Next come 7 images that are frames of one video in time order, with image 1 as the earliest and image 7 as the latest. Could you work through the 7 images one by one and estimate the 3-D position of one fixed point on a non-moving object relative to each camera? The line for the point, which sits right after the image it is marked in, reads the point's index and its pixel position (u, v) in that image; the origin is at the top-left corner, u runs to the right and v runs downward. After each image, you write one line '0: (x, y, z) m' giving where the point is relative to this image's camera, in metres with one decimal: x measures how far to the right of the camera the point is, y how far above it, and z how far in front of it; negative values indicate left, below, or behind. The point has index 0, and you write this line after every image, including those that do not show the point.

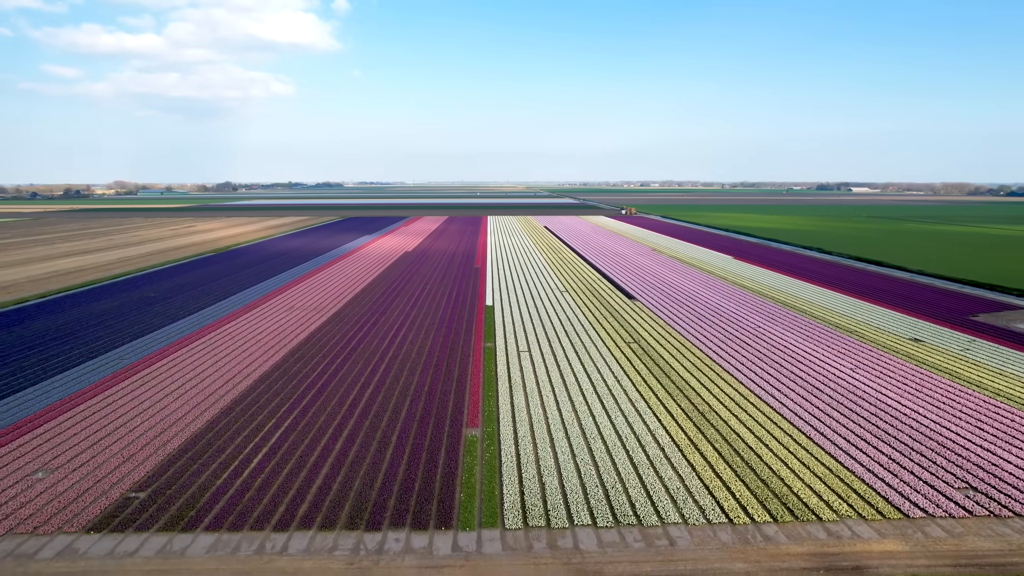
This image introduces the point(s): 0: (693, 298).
0: (+8.2, -0.2, +43.1) m
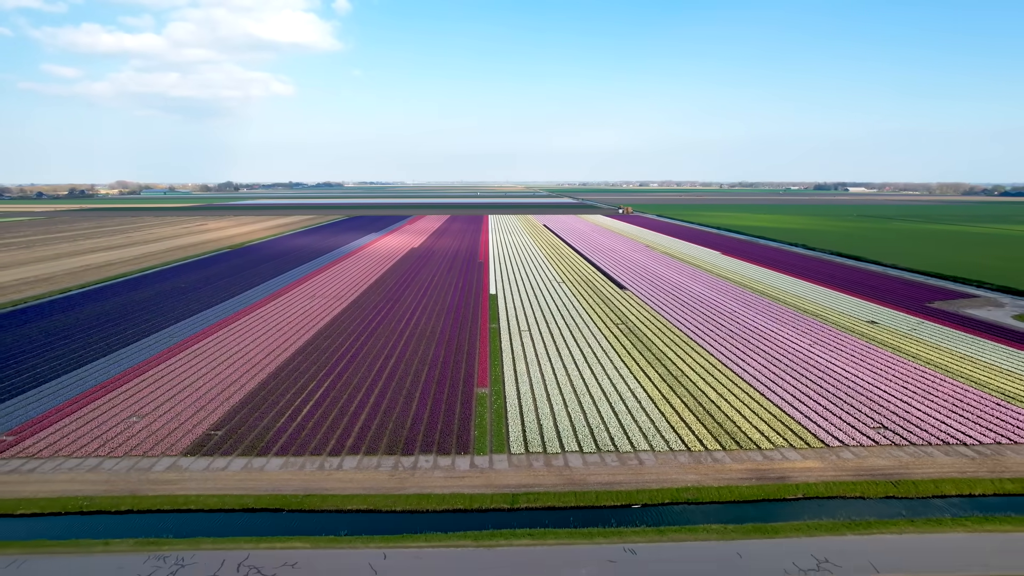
0: (+8.2, 0.0, +44.8) m
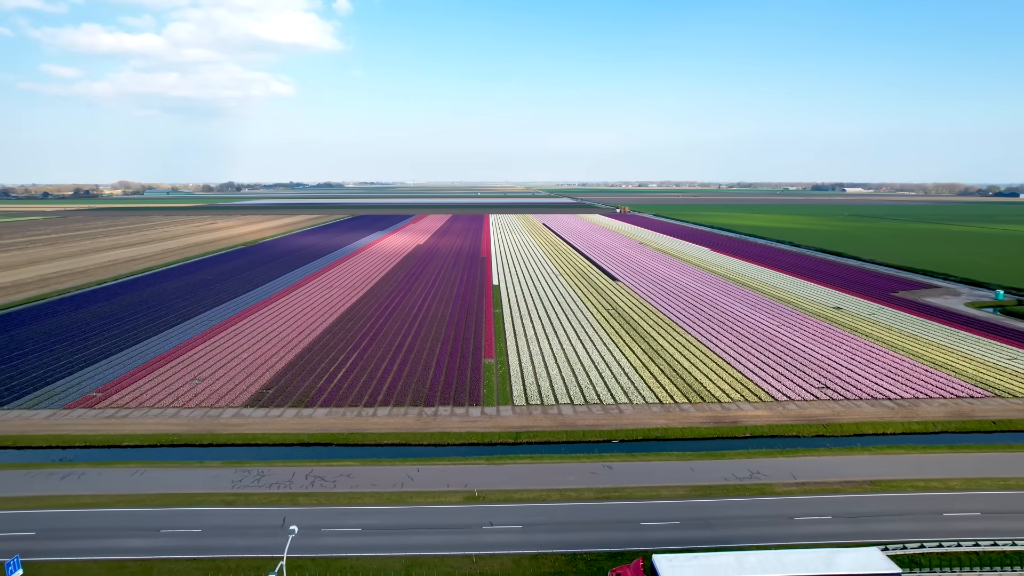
0: (+8.2, +0.2, +46.5) m
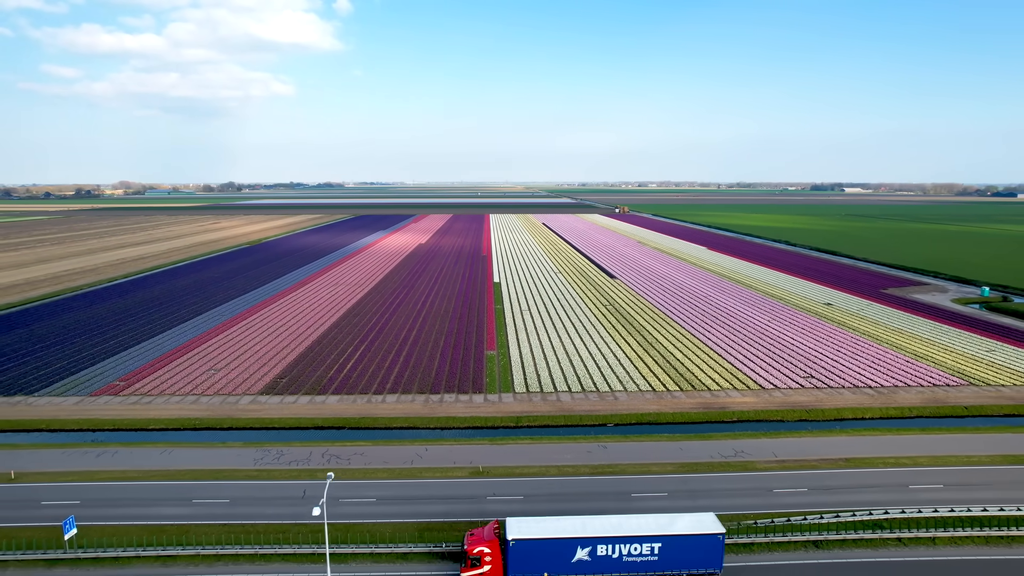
0: (+8.2, +0.2, +47.1) m
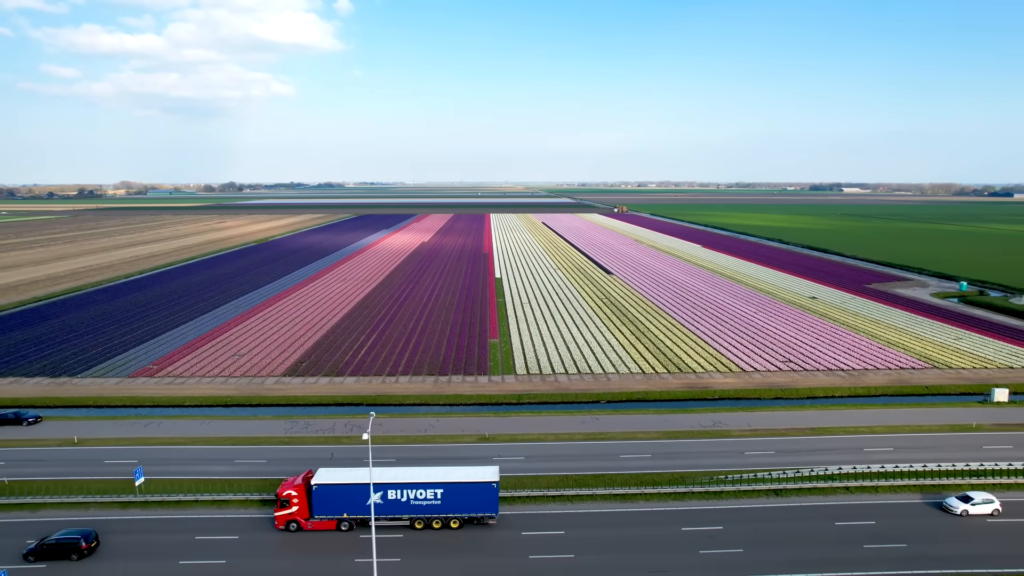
0: (+8.3, +0.3, +48.1) m
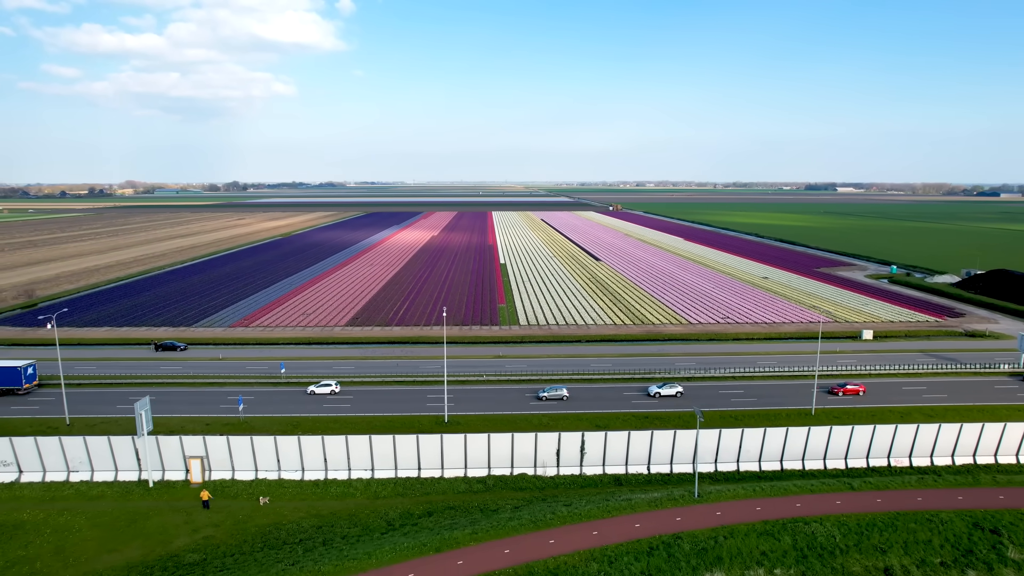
0: (+8.3, +0.8, +51.8) m
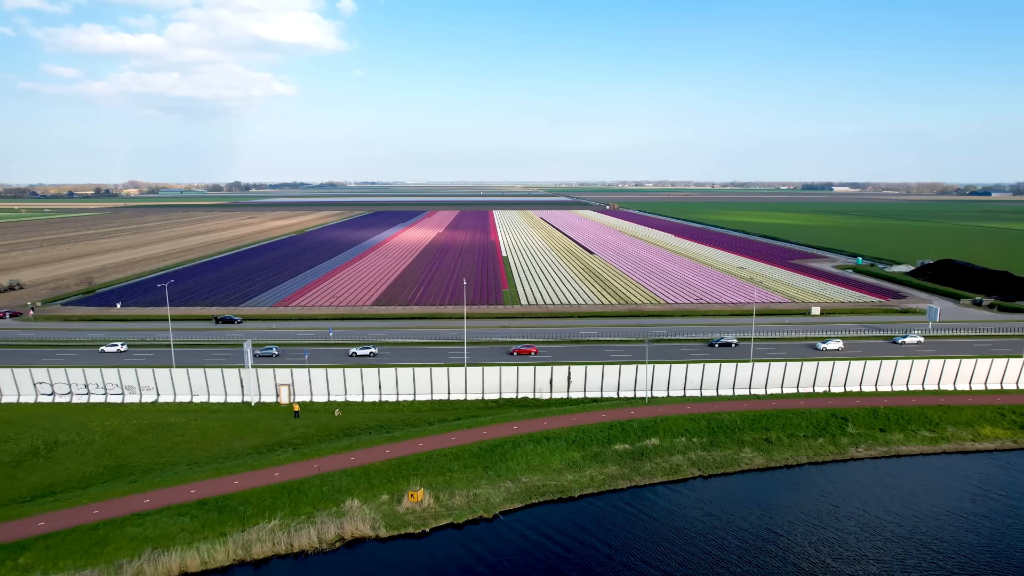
0: (+8.4, +1.0, +54.2) m
